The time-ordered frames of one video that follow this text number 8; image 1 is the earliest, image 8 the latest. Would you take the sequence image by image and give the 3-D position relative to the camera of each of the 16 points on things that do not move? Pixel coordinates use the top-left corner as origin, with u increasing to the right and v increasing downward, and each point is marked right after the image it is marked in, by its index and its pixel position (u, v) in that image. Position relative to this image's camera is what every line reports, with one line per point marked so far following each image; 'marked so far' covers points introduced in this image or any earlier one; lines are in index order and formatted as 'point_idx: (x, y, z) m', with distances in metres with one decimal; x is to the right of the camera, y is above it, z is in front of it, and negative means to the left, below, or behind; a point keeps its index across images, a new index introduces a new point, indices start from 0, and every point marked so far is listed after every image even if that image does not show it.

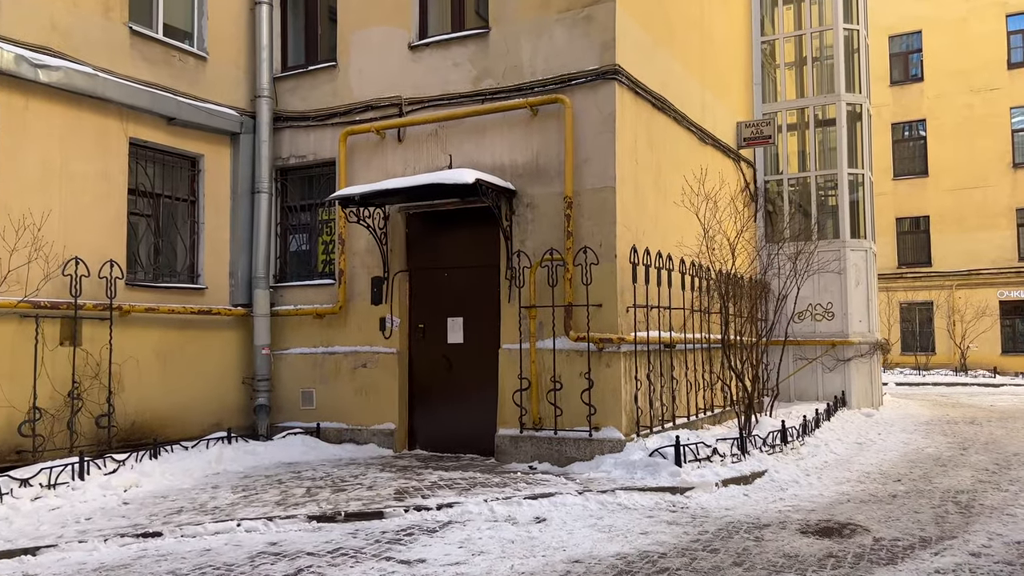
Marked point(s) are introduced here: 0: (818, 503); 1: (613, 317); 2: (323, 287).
0: (+2.7, -1.9, +7.3) m
1: (+1.0, -0.3, +8.4) m
2: (-2.3, 0.0, +9.9) m
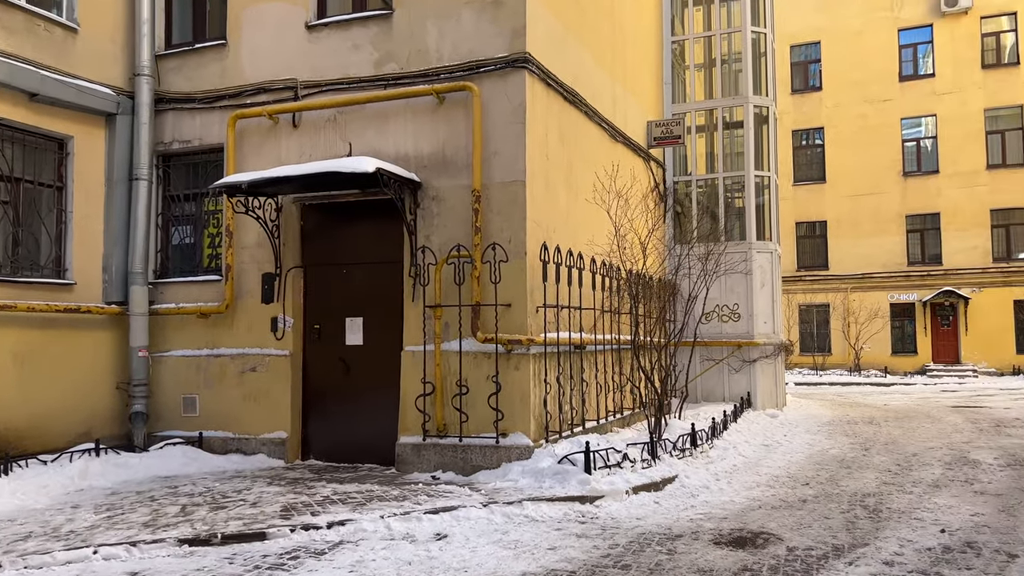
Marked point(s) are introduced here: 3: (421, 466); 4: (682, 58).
0: (+1.9, -1.9, +7.1) m
1: (+0.1, -0.3, +8.0) m
2: (-3.4, 0.0, +9.1) m
3: (-0.9, -1.7, +8.0) m
4: (+3.1, +4.3, +15.1) m
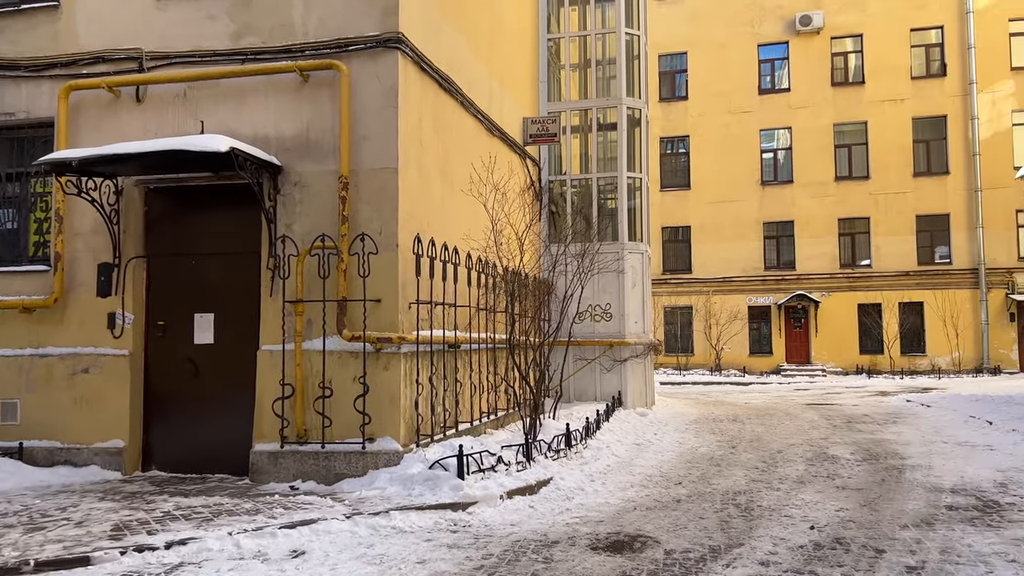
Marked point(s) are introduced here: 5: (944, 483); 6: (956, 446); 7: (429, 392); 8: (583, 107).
0: (+0.8, -1.9, +6.8) m
1: (-1.1, -0.2, +7.5) m
2: (-4.7, +0.1, +8.1) m
3: (-2.1, -1.7, +7.3) m
4: (+0.8, +4.3, +15.0) m
5: (+4.1, -1.9, +7.9) m
6: (+5.5, -1.9, +10.1) m
7: (-0.8, -1.0, +8.0) m
8: (+1.3, +3.3, +14.8) m
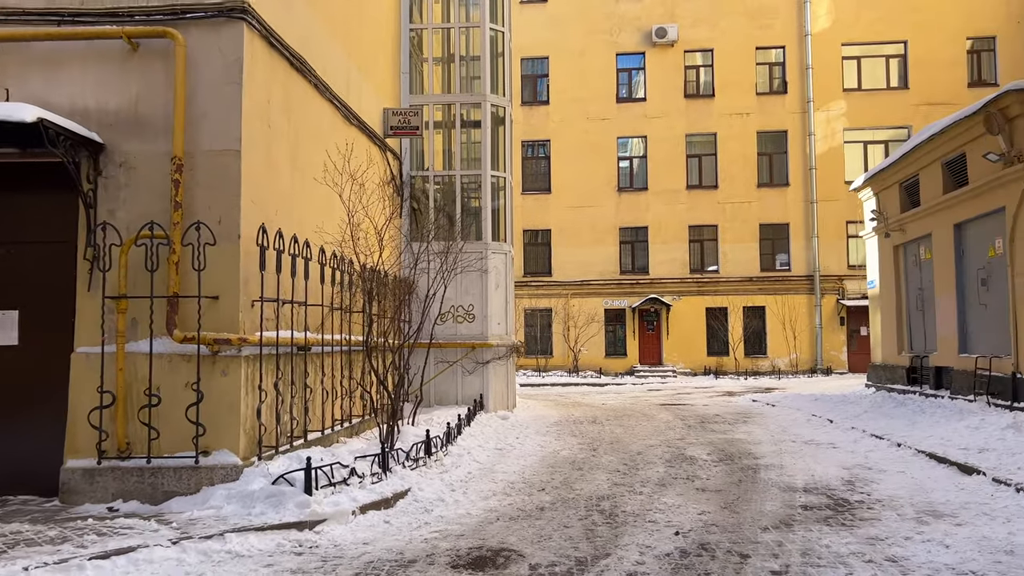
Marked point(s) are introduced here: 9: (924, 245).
0: (-0.4, -1.9, +6.4) m
1: (-2.3, -0.2, +6.8) m
2: (-5.9, +0.2, +6.7) m
3: (-3.3, -1.6, +6.4) m
4: (-1.6, +4.3, +14.5) m
5: (+2.8, -1.9, +8.0) m
6: (+3.7, -2.0, +10.4) m
7: (-2.1, -1.0, +7.3) m
8: (-1.2, +3.3, +14.4) m
9: (+7.8, +0.8, +15.4) m
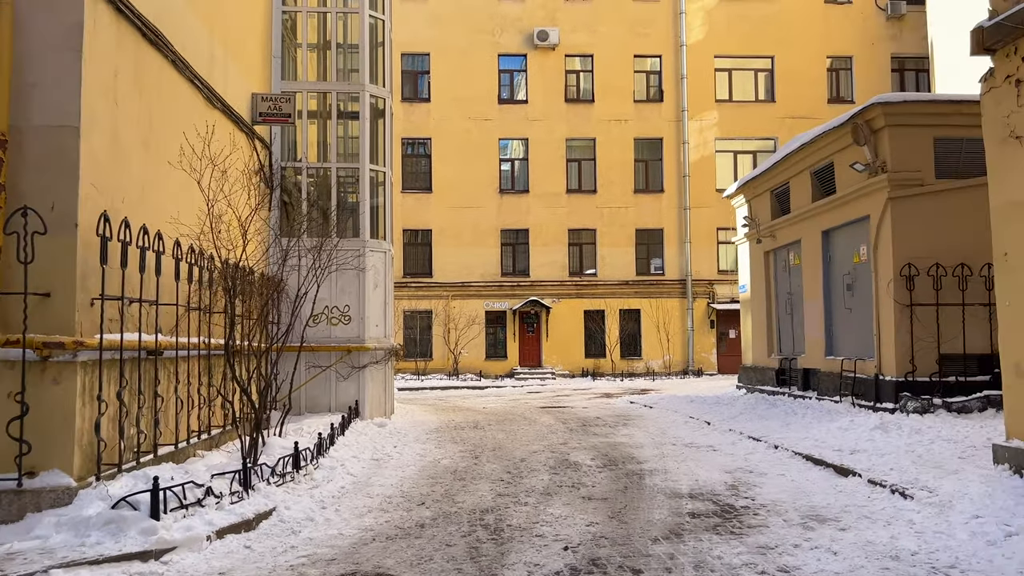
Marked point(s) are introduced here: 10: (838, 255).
0: (-1.2, -1.9, +5.8) m
1: (-3.2, -0.2, +5.9) m
2: (-6.8, +0.3, +5.3) m
3: (-4.1, -1.6, +5.4) m
4: (-3.6, +4.3, +13.7) m
5: (+1.6, -1.9, +7.9) m
6: (+2.2, -2.0, +10.4) m
7: (-3.1, -1.0, +6.5) m
8: (-3.2, +3.3, +13.6) m
9: (+5.5, +0.7, +16.0) m
10: (+5.6, +0.6, +13.9) m
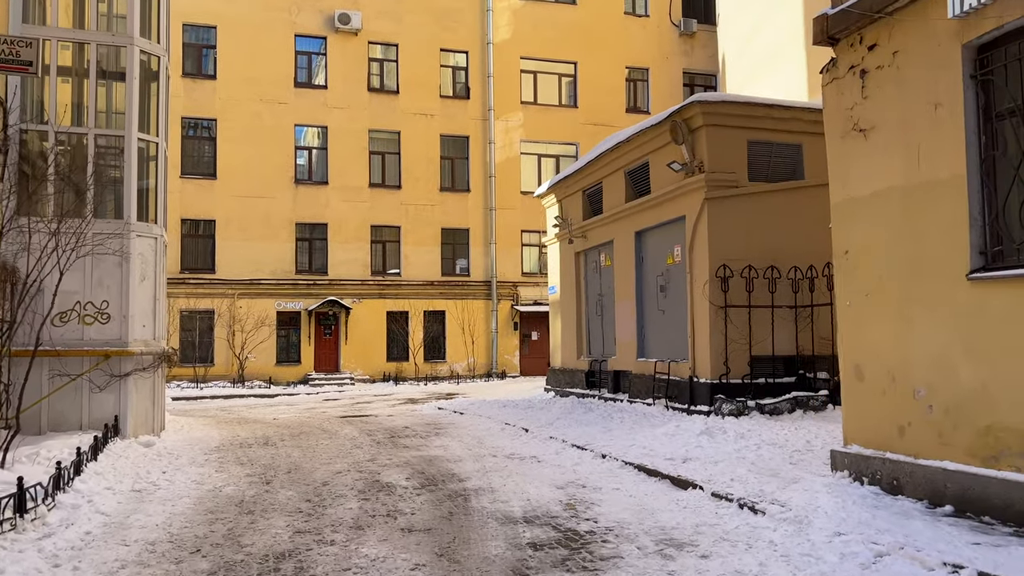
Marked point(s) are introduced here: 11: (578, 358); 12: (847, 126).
0: (-2.3, -1.8, +4.2) m
1: (-4.2, 0.0, +3.8) m
2: (-7.5, +0.5, +2.3) m
3: (-4.9, -1.4, +3.1) m
4: (-6.4, +4.4, +11.3) m
5: (0.0, -1.9, +6.9) m
6: (-0.1, -2.0, +9.5) m
7: (-4.2, -0.8, +4.3) m
8: (-6.0, +3.4, +11.3) m
9: (+1.8, +0.7, +15.7) m
10: (+2.4, +0.5, +13.7) m
11: (+1.4, -1.4, +16.6) m
12: (+2.9, +1.4, +7.0) m
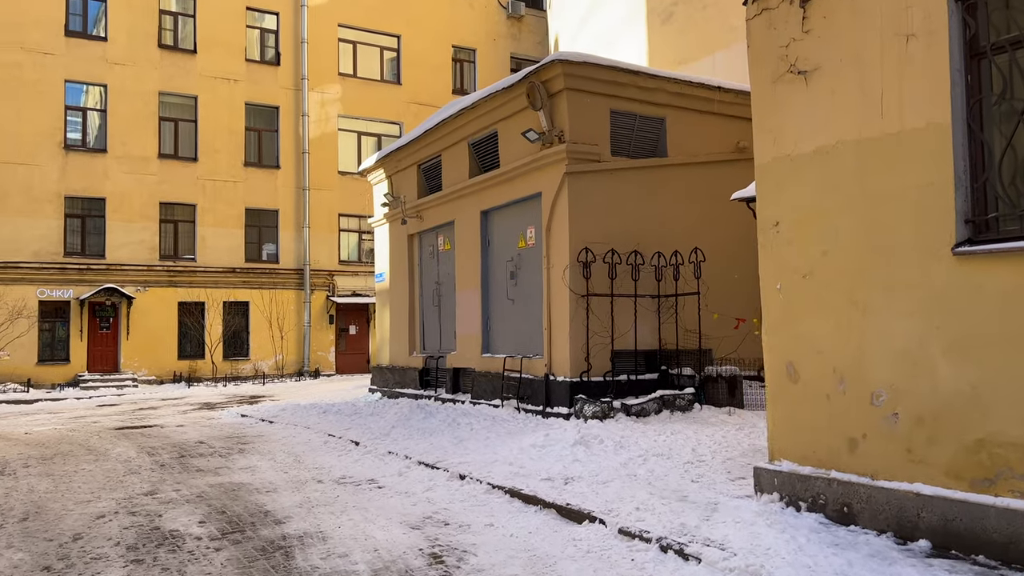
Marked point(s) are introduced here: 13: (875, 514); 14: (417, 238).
0: (-2.5, -1.6, +1.8) m
1: (-4.2, +0.2, +0.9) m
2: (-7.1, +0.7, -1.3) m
3: (-4.8, -1.2, 0.0) m
4: (-8.1, +4.7, +7.7) m
5: (-0.9, -1.7, +4.9) m
6: (-1.6, -1.8, +7.4) m
7: (-4.4, -0.6, +1.5) m
8: (-7.7, +3.7, +7.8) m
9: (-1.2, +0.9, +13.9) m
10: (-0.2, +0.7, +12.1) m
11: (-1.9, -1.2, +14.7) m
12: (+1.9, +1.5, +5.7) m
13: (+2.2, -1.4, +4.9) m
14: (-1.7, +0.9, +14.8) m
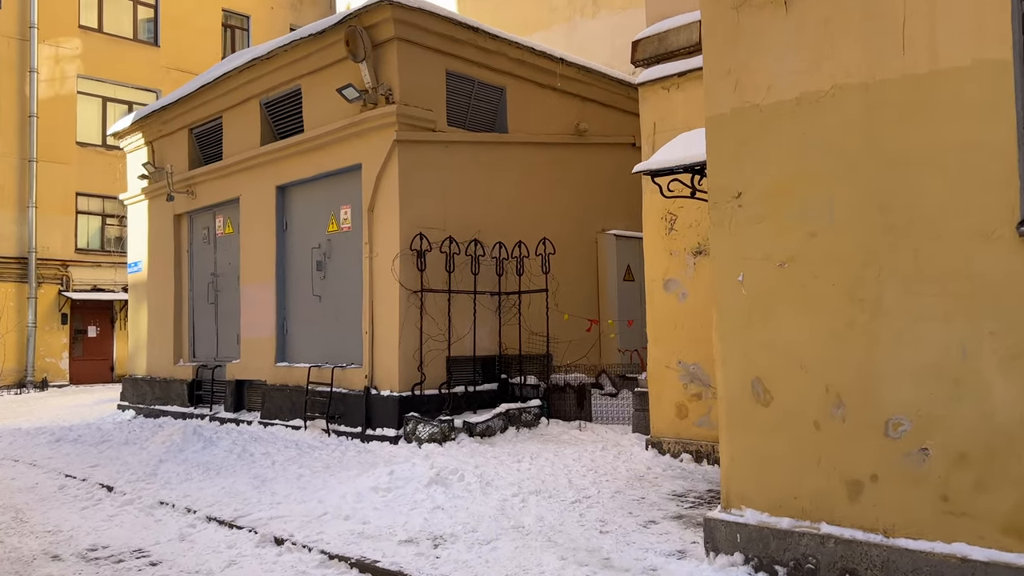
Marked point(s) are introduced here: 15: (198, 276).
0: (-1.9, -1.5, -0.7) m
1: (-3.3, +0.3, -2.0) m
2: (-5.4, +0.8, -4.9) m
3: (-3.6, -1.1, -3.0) m
4: (-8.9, +4.9, +3.4) m
5: (-1.3, -1.6, +2.8) m
6: (-2.6, -1.7, +5.0) m
7: (-3.7, -0.5, -1.5) m
8: (-8.5, +3.9, +3.6) m
9: (-4.0, +1.0, +11.3) m
10: (-2.6, +0.8, +9.9) m
11: (-4.9, -1.1, +11.9) m
12: (+1.2, +1.6, +4.3) m
13: (+1.7, -1.3, +3.7) m
14: (-4.8, +1.0, +12.0) m
15: (-4.5, +0.2, +11.8) m
